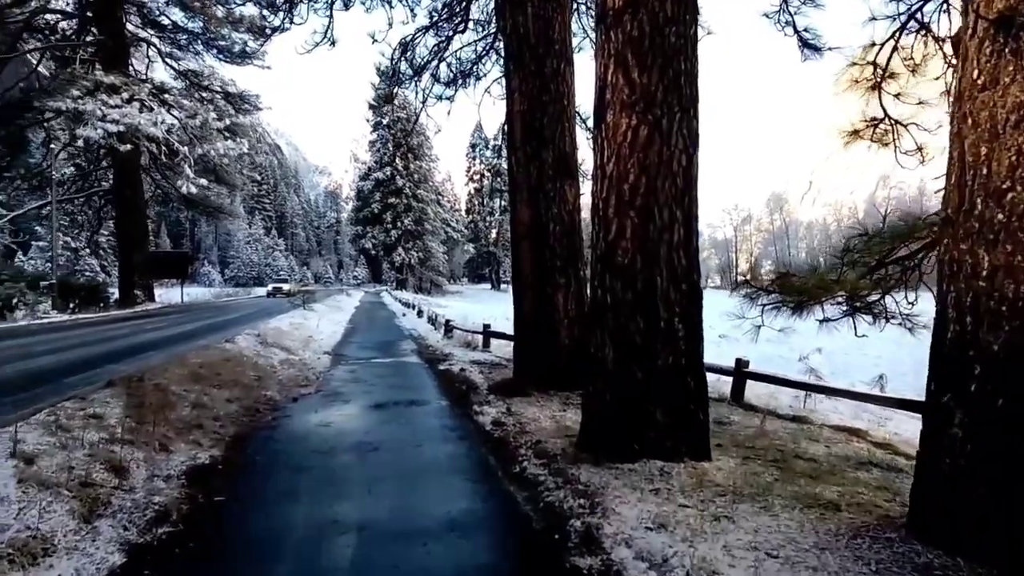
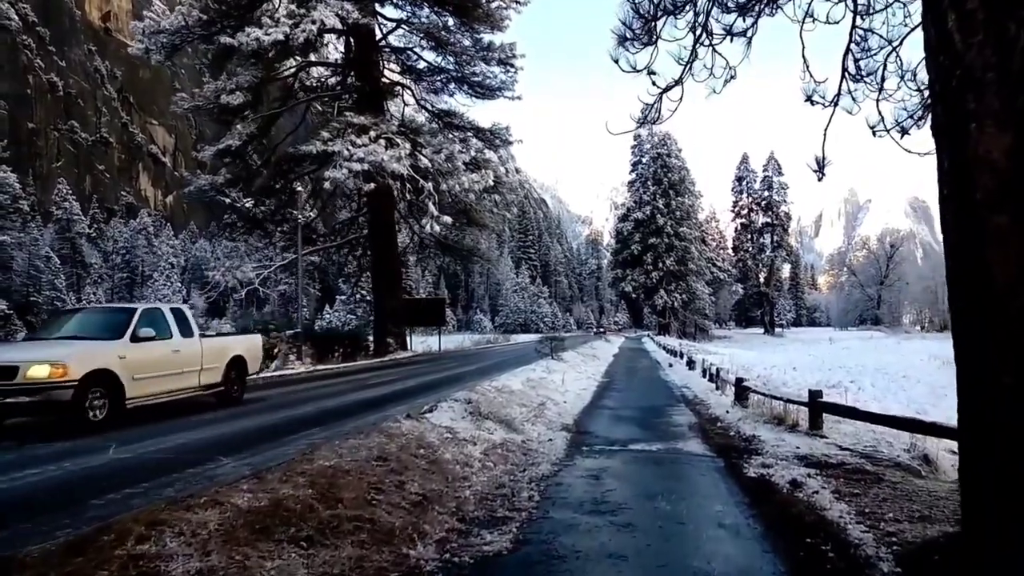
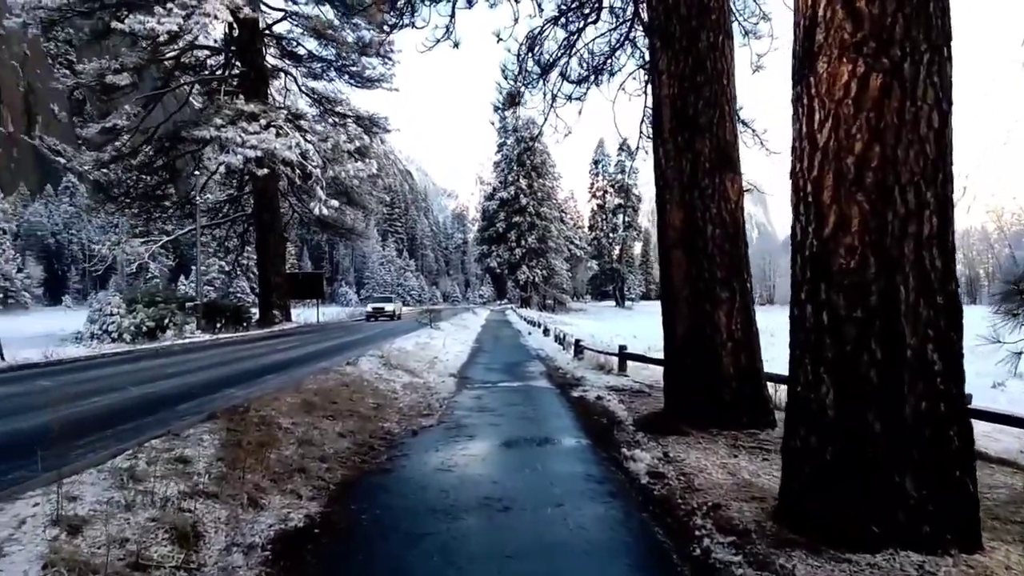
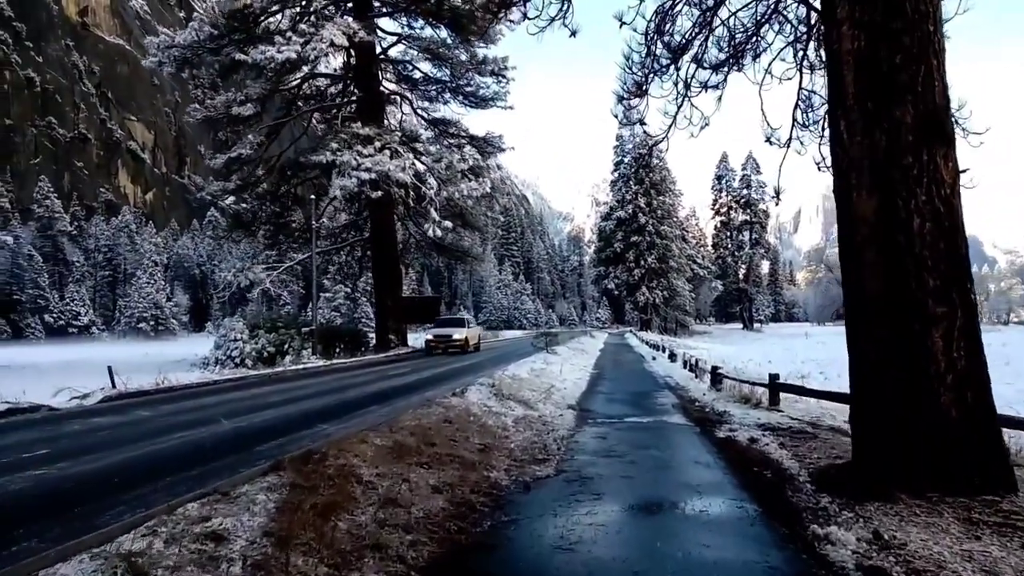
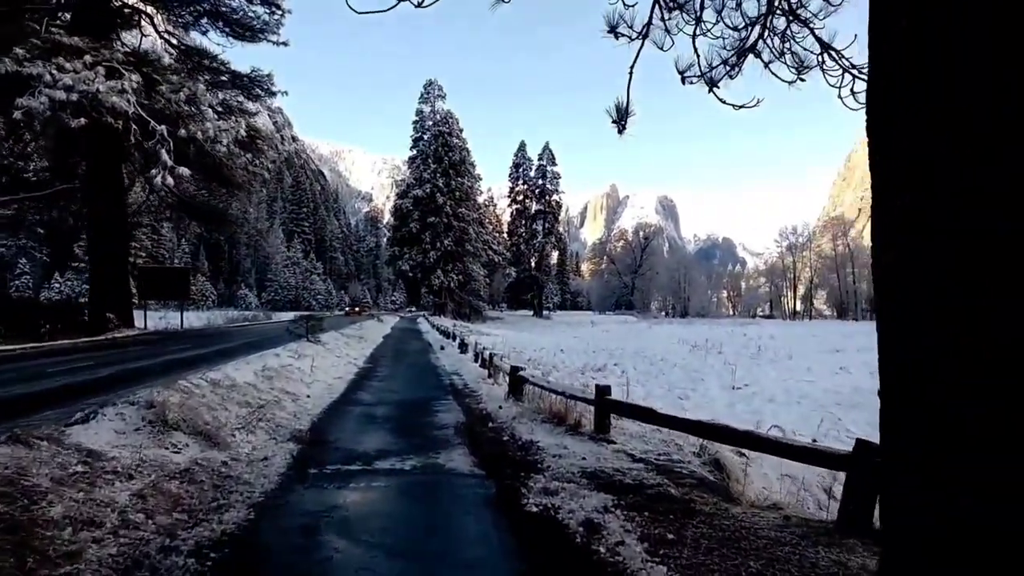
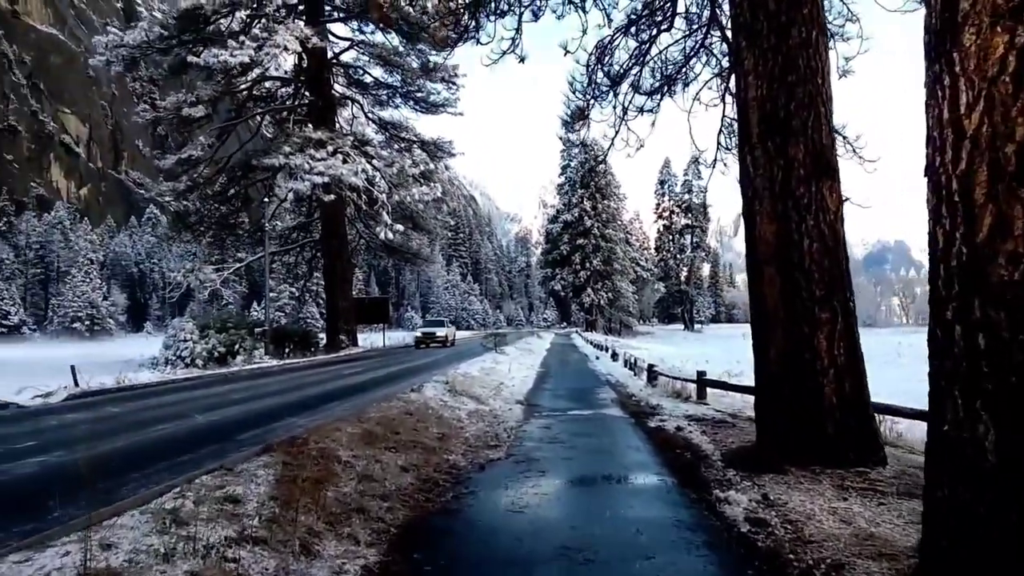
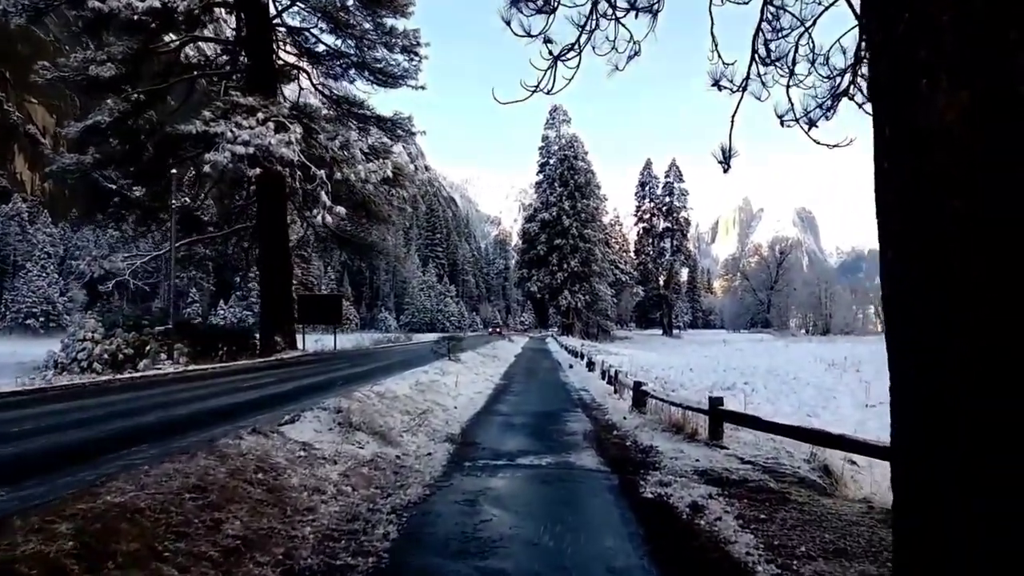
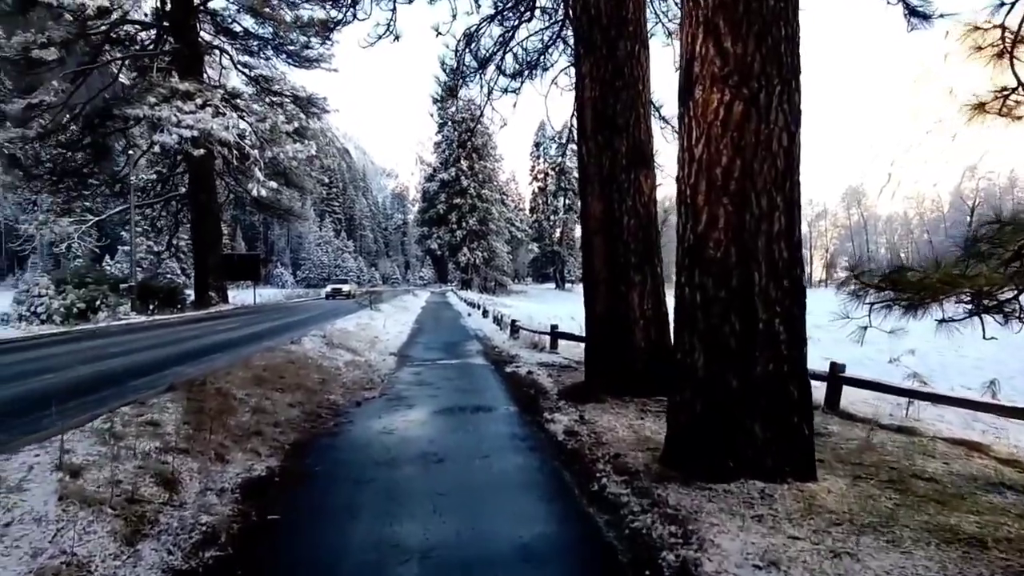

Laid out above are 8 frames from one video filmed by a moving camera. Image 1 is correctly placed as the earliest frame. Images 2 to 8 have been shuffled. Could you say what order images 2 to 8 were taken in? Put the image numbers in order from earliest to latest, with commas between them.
8, 3, 6, 4, 2, 7, 5
